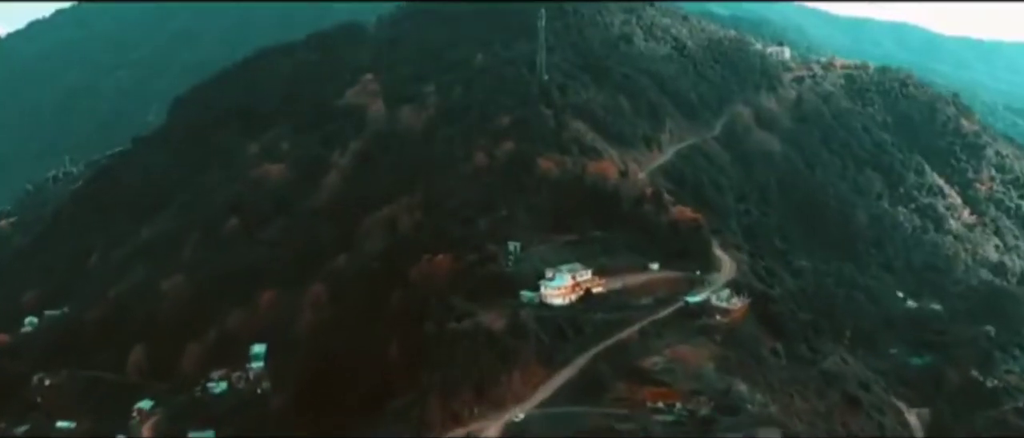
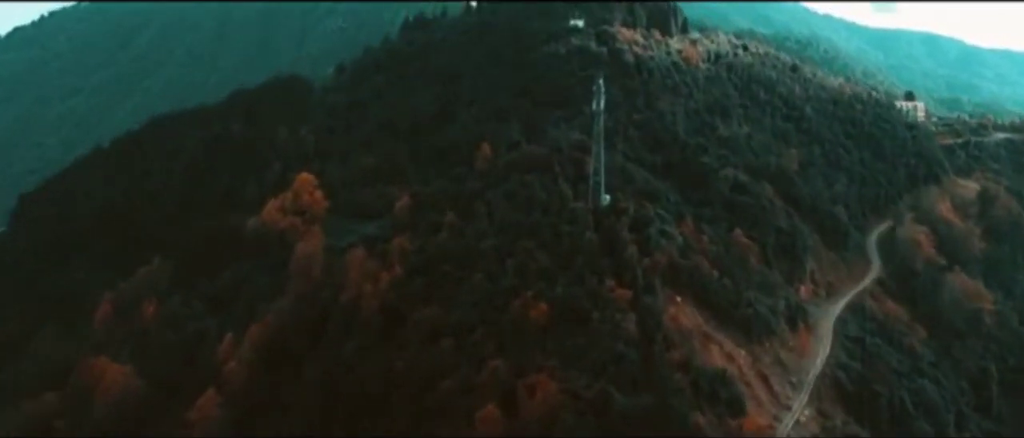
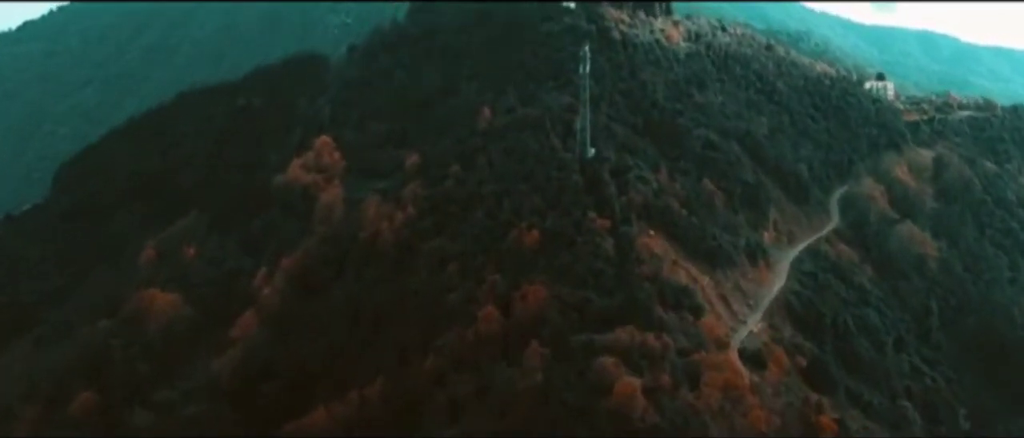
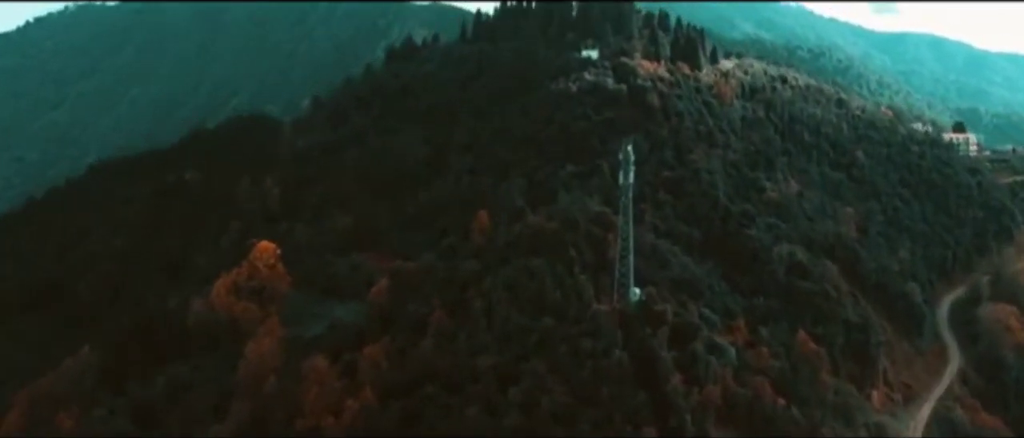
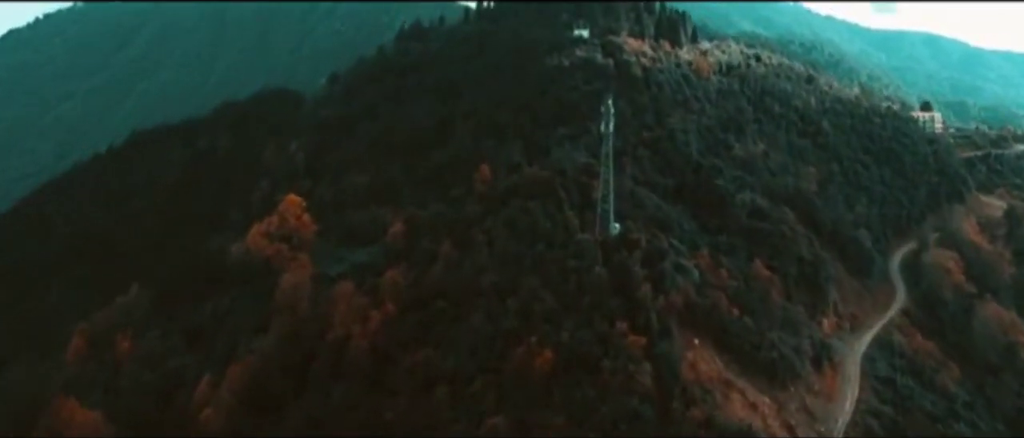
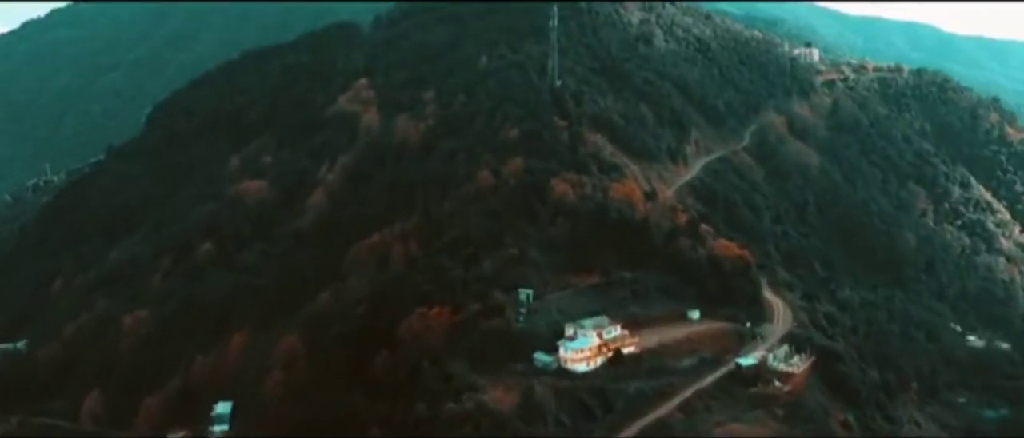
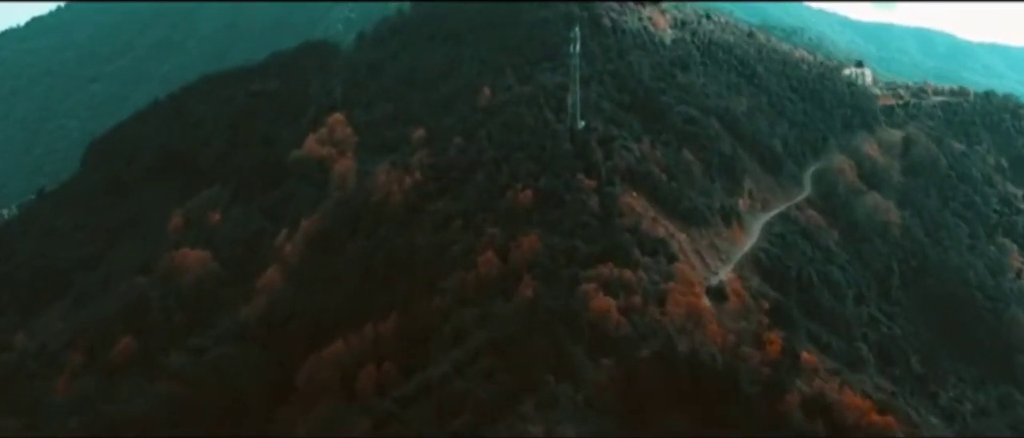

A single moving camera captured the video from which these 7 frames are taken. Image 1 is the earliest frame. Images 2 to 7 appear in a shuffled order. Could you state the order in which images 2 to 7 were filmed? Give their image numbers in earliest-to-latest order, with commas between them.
6, 7, 3, 2, 5, 4
